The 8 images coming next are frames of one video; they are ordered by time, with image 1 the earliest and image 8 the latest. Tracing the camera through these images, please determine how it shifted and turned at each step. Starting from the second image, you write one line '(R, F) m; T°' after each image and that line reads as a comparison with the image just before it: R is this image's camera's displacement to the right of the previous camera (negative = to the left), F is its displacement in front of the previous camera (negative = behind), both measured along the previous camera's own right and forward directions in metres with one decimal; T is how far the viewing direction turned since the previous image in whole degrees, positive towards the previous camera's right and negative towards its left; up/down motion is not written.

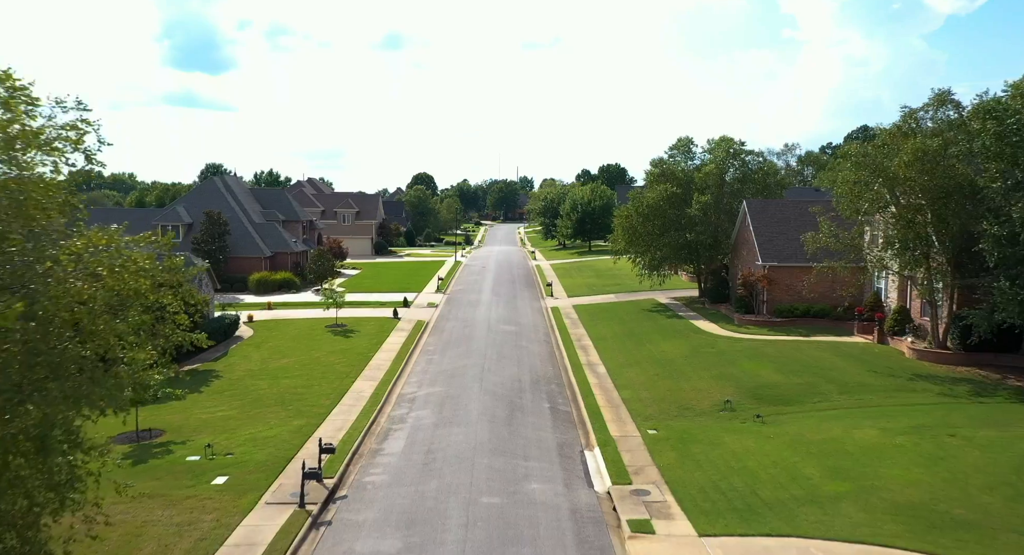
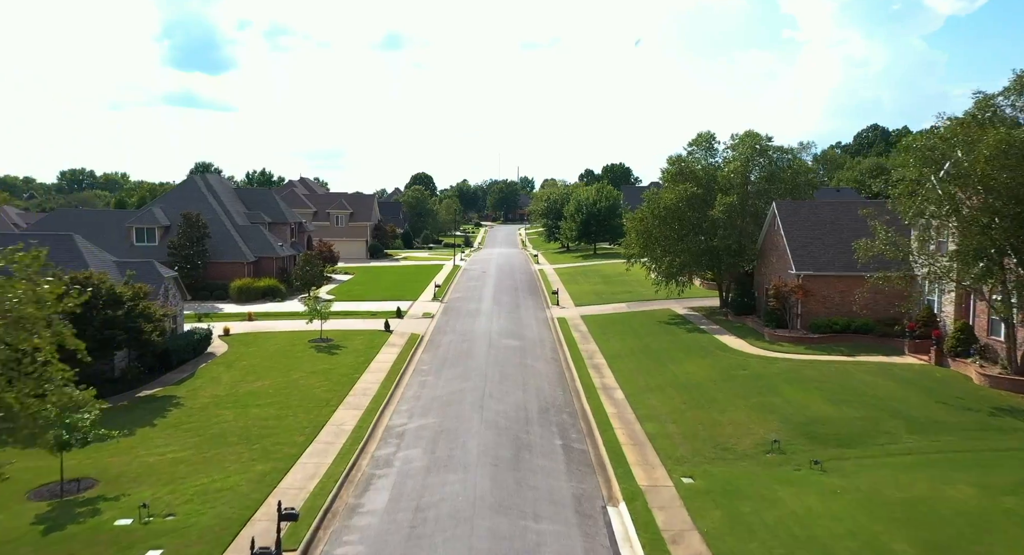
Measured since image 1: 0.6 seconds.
(-0.2, +3.5) m; 0°
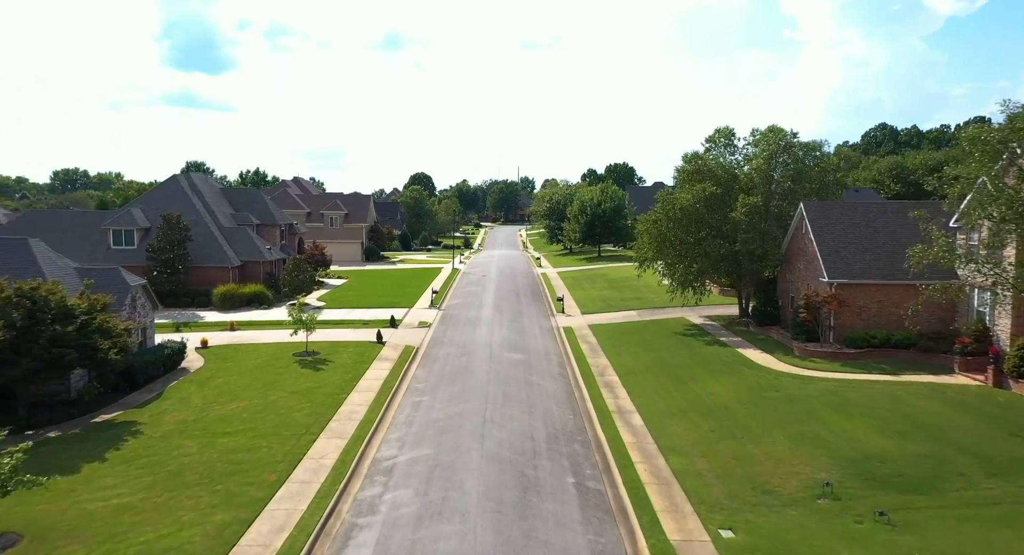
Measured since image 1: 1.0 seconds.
(-0.1, +2.7) m; 0°
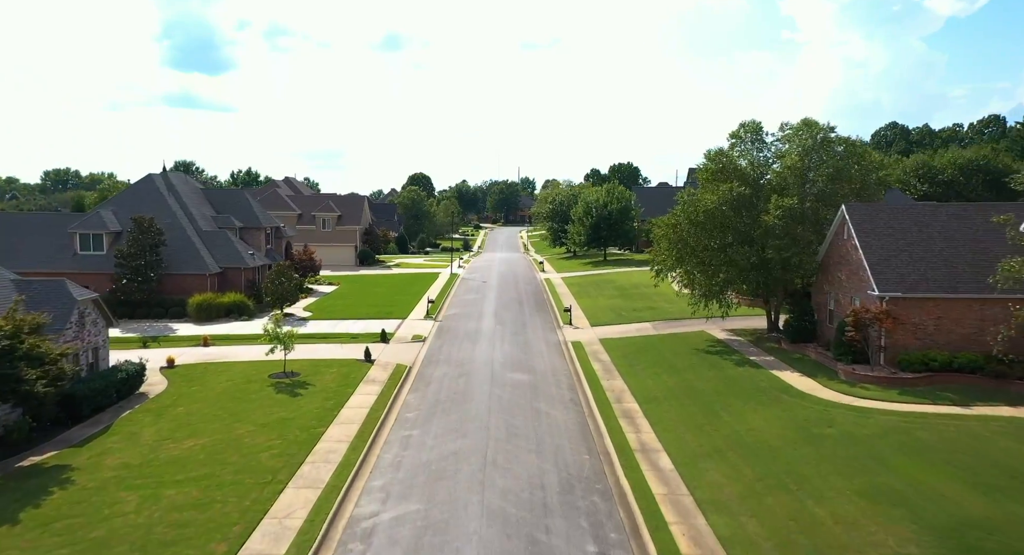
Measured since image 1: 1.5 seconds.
(-0.2, +3.4) m; 0°
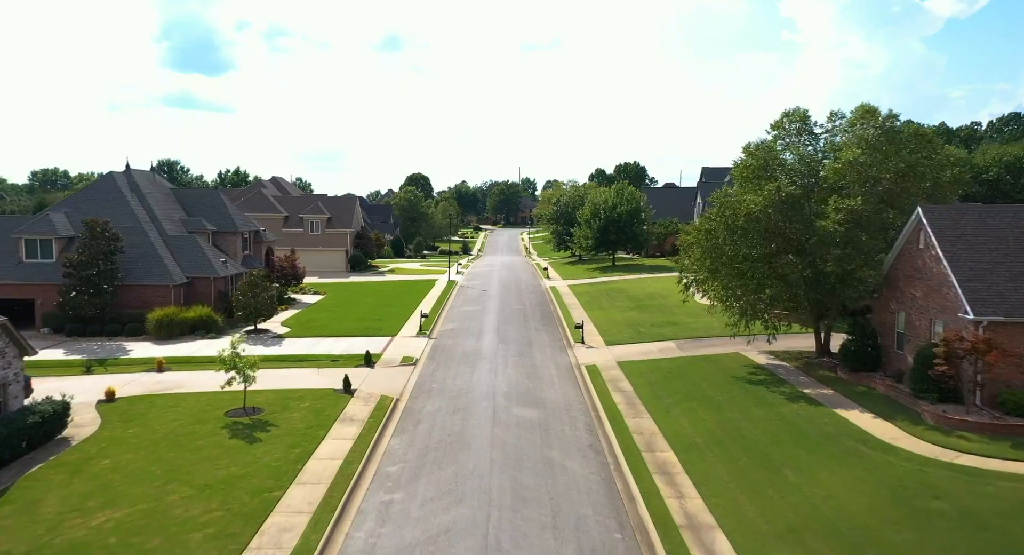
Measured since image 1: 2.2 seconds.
(-0.2, +4.5) m; 0°
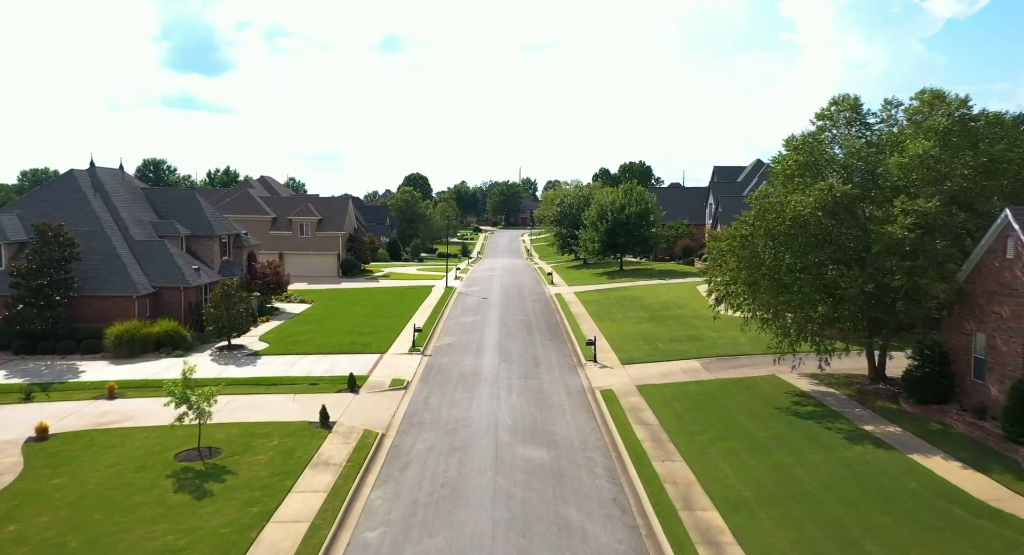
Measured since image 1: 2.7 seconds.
(-0.2, +3.6) m; 0°
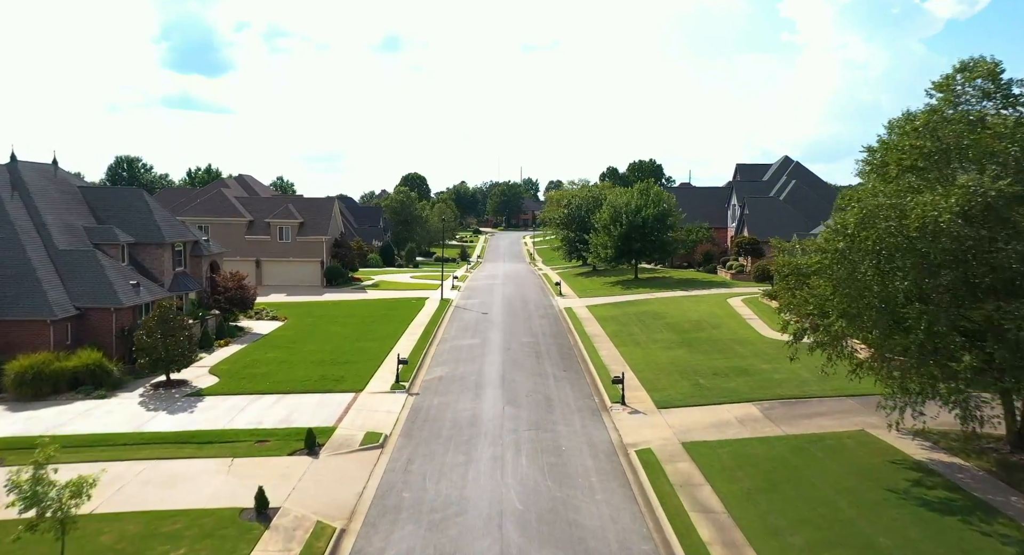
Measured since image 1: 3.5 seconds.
(-0.2, +5.9) m; 0°
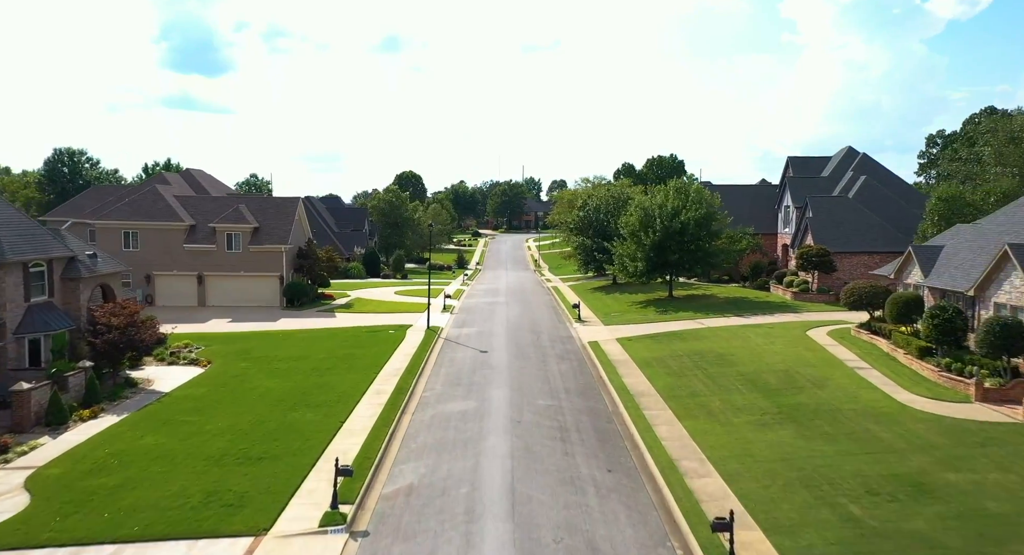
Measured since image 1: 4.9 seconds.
(-0.4, +10.5) m; 0°
